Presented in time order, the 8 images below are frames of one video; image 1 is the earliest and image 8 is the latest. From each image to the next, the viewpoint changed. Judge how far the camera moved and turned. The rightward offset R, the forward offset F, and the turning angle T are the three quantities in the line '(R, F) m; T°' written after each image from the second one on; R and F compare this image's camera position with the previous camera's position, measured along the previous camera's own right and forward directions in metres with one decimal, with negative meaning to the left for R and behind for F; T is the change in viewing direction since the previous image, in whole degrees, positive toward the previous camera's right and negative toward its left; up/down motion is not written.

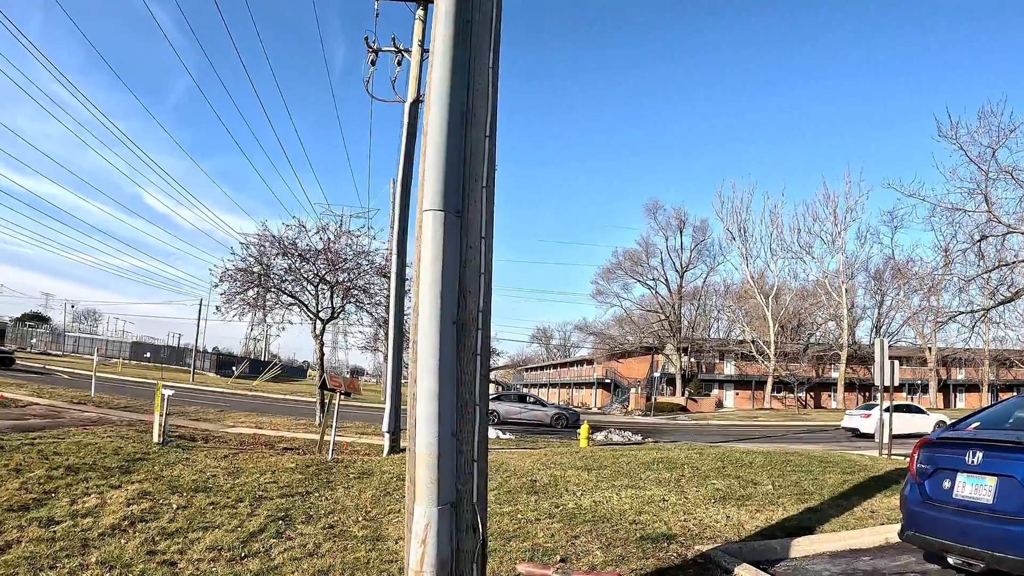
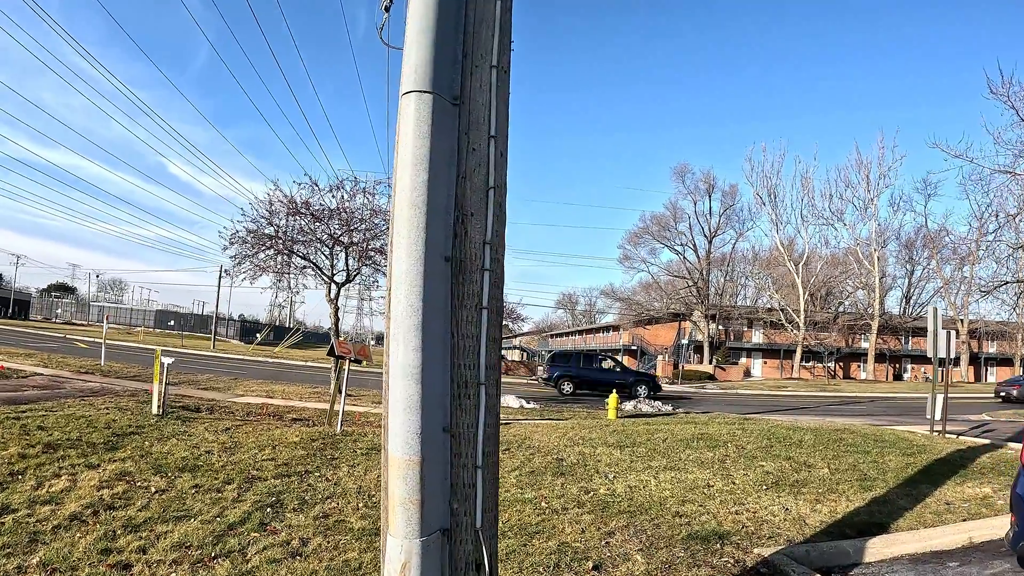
(0.0, +1.0) m; -2°
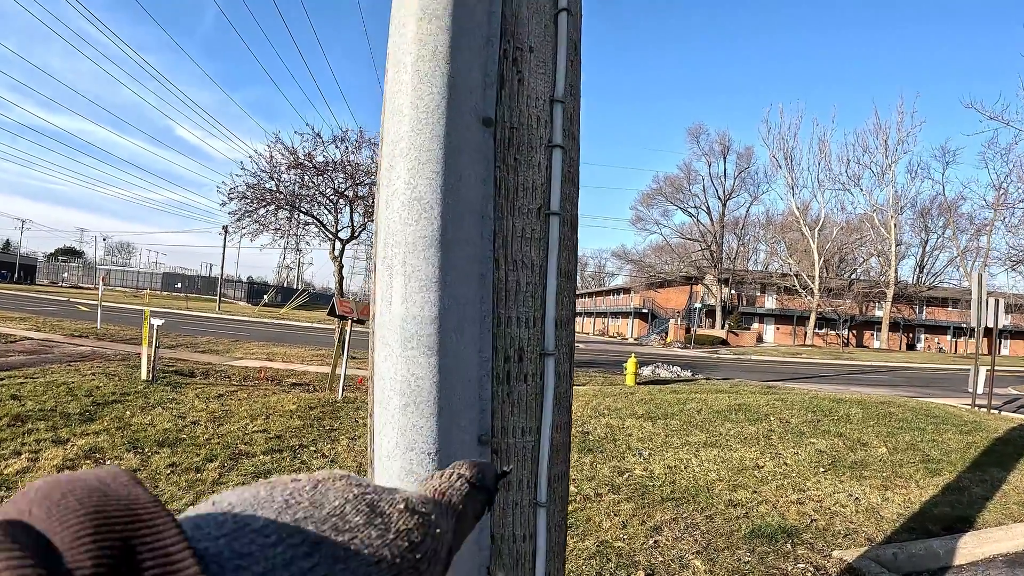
(-0.1, +0.9) m; -1°
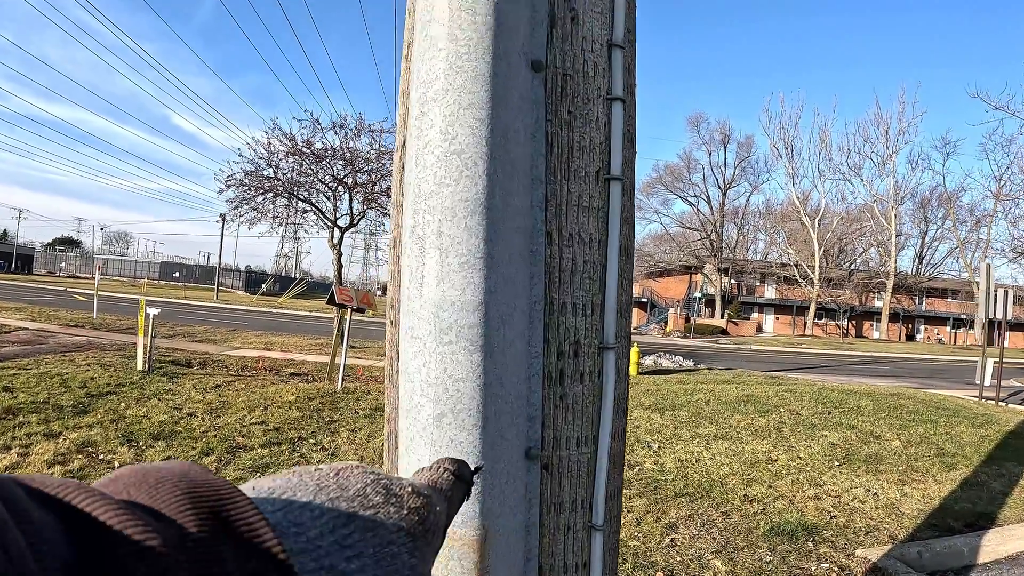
(-0.1, +0.2) m; 0°
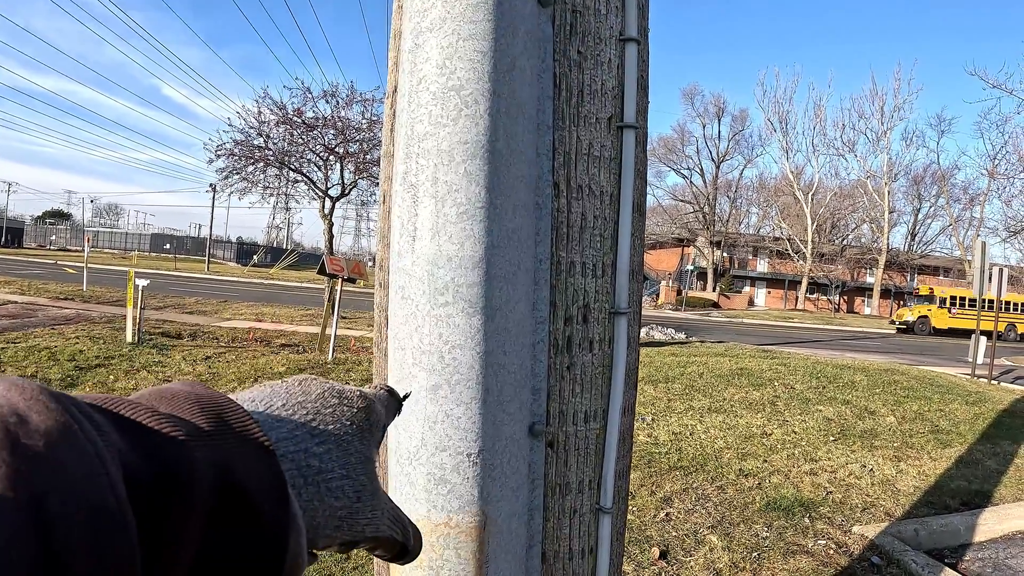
(0.0, +0.1) m; 0°
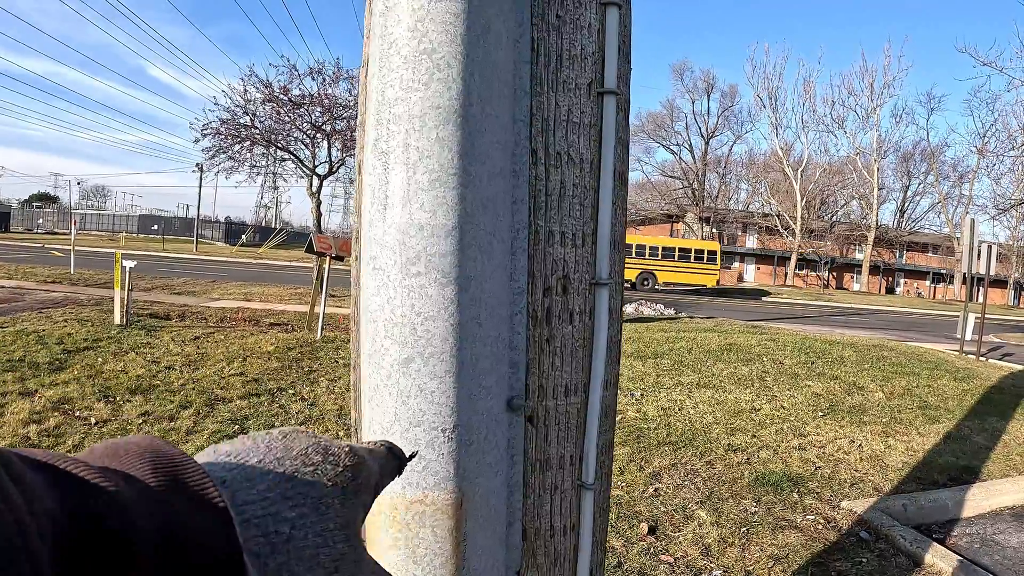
(0.0, 0.0) m; +1°
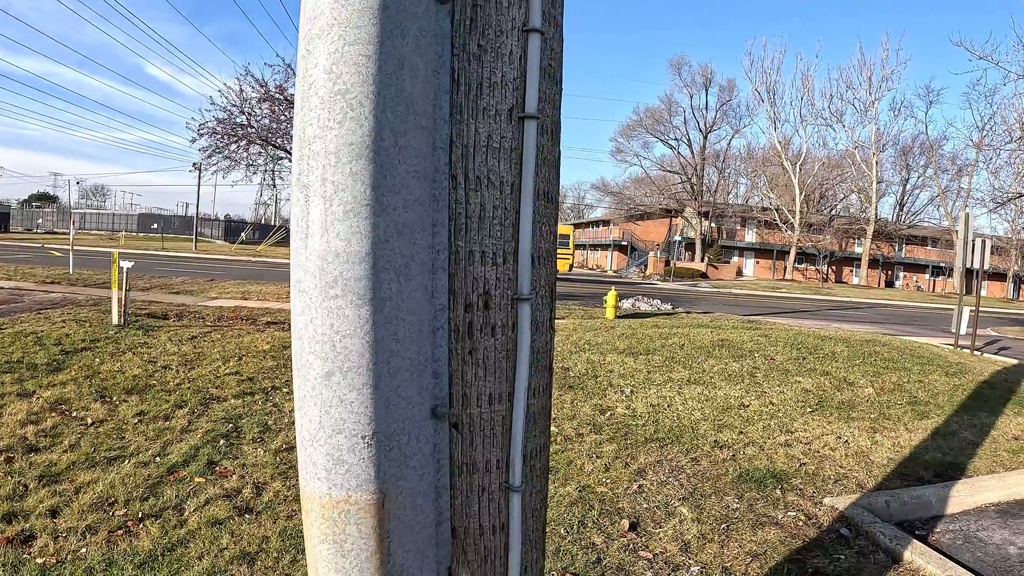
(+0.1, -0.1) m; 0°
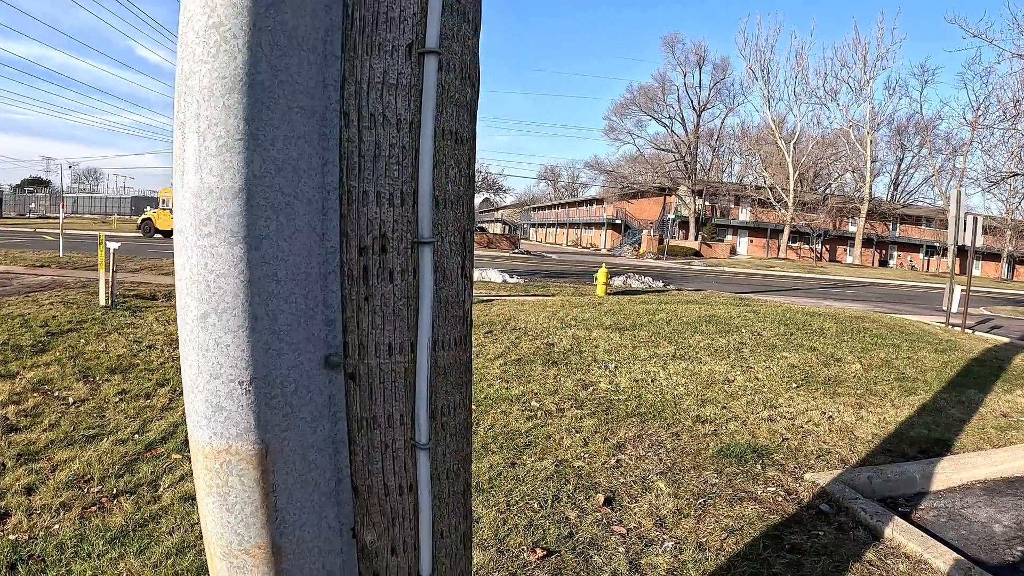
(+0.1, 0.0) m; 0°
